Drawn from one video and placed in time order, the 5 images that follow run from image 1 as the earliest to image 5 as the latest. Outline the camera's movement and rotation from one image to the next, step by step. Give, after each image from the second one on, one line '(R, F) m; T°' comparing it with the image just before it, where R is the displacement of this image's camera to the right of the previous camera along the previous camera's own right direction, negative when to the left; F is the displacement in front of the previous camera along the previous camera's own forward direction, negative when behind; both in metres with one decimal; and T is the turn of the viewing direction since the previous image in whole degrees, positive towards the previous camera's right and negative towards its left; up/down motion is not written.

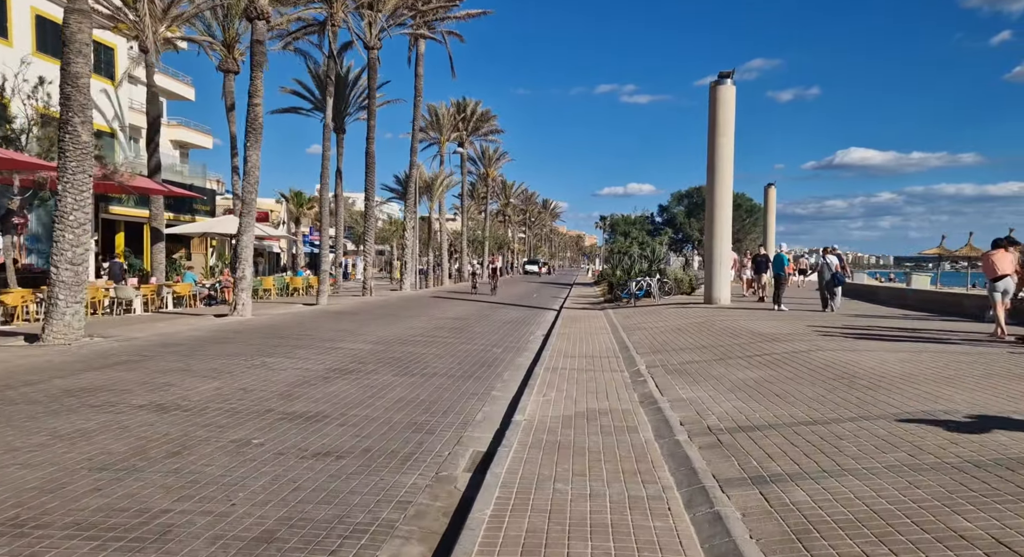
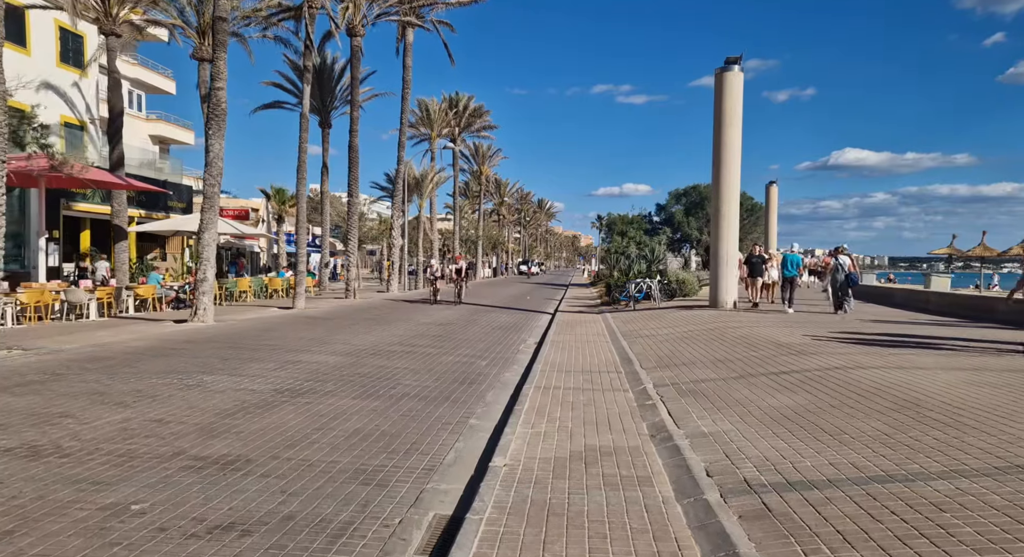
(+0.1, +1.6) m; 0°
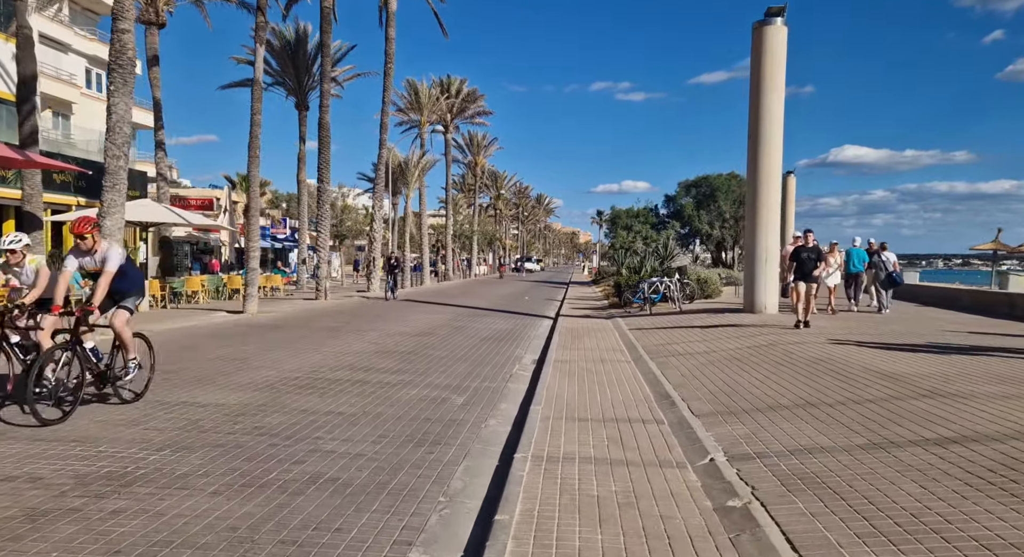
(+0.1, +3.7) m; 0°
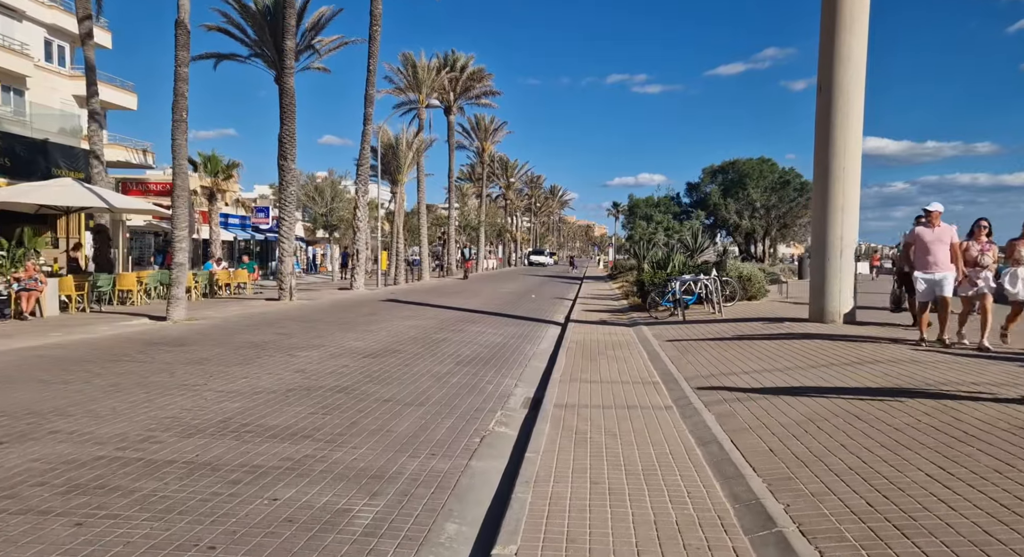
(+0.4, +4.2) m; -1°
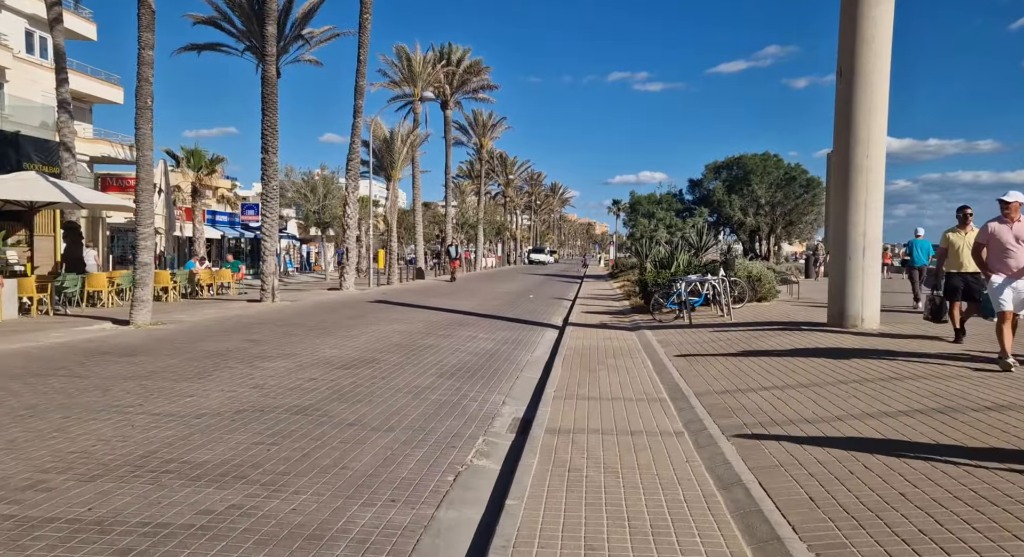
(+0.2, +1.2) m; 0°
